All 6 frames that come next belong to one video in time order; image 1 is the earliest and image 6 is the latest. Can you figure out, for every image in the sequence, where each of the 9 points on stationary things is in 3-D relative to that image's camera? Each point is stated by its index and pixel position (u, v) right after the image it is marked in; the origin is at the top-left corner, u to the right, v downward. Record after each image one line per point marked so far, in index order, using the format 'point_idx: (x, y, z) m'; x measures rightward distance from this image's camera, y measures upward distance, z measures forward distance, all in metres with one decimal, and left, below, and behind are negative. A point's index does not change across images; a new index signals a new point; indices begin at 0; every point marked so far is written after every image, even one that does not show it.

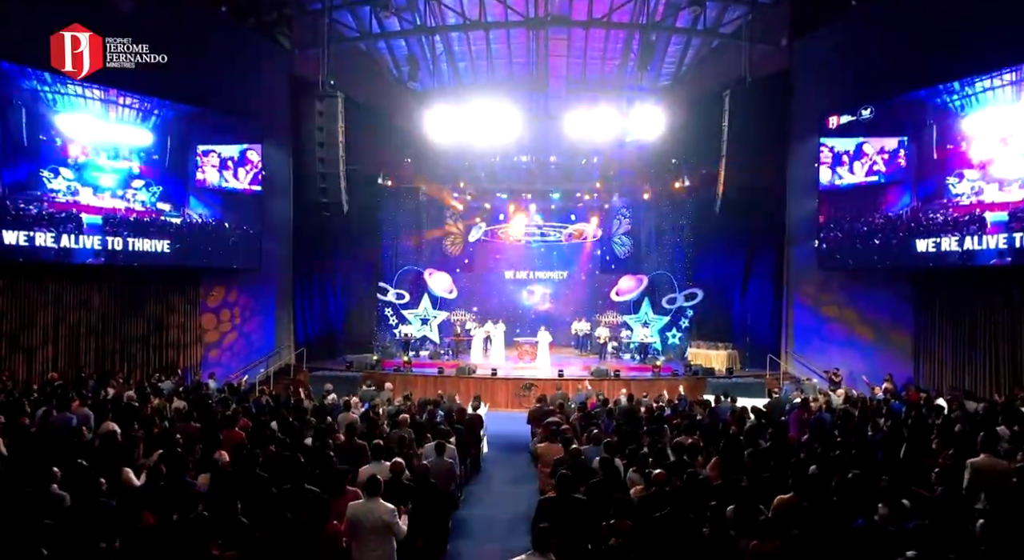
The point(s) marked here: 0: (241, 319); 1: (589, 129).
0: (-8.8, -1.3, +17.9) m
1: (+2.7, +5.4, +19.4) m
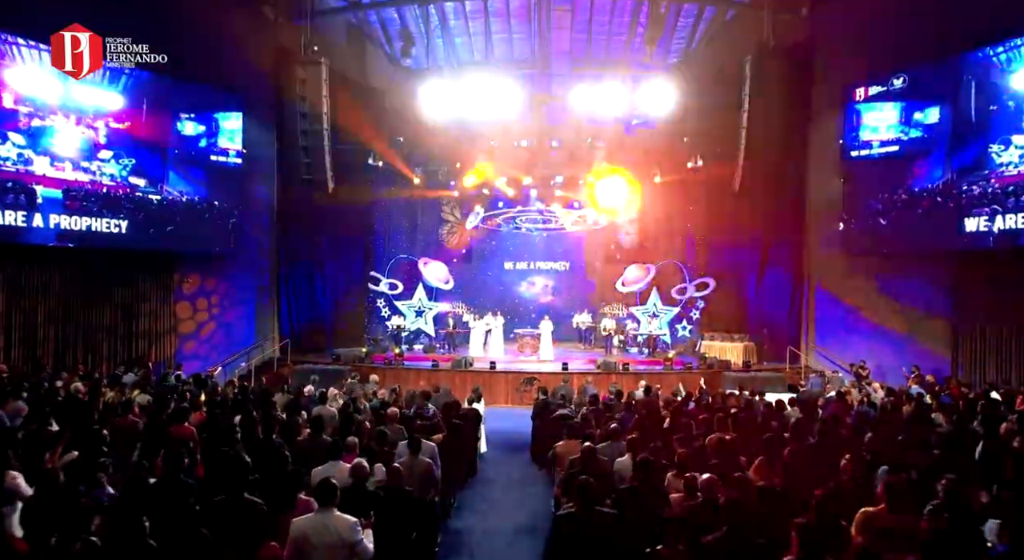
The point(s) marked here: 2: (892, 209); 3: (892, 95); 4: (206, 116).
0: (-8.8, -0.9, +16.6) m
1: (+2.7, +5.8, +18.2) m
2: (+9.7, +1.8, +14.0) m
3: (+9.8, +4.8, +14.2) m
4: (-8.6, +4.8, +15.8) m
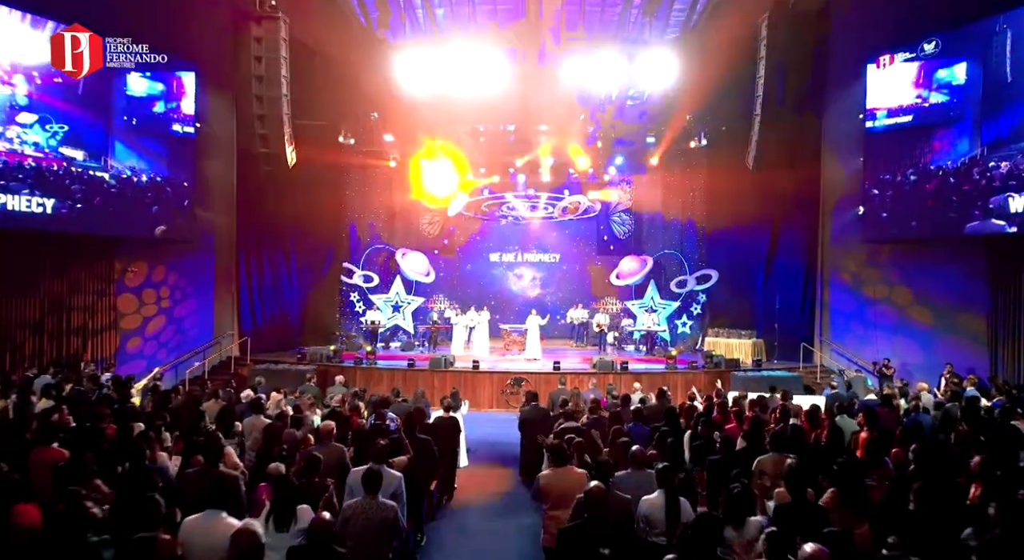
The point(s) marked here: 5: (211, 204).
0: (-9.2, -0.6, +14.7) m
1: (+2.3, +6.1, +16.6) m
2: (+9.3, +2.0, +12.6) m
3: (+9.5, +5.1, +12.8) m
4: (-9.0, +5.1, +13.9) m
5: (-8.6, +2.2, +15.8) m
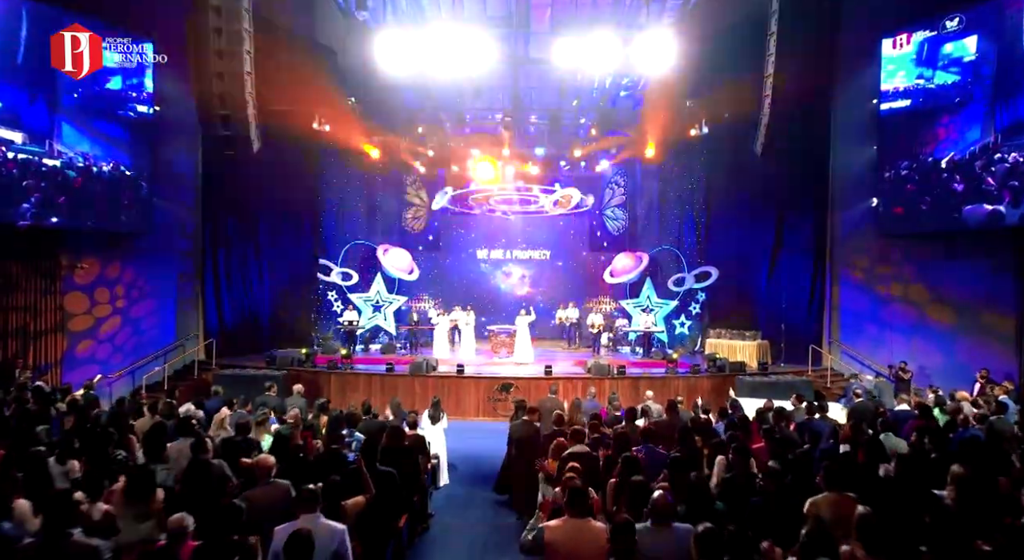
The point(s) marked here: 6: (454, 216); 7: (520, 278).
0: (-9.5, -0.5, +13.5) m
1: (+2.0, +6.2, +15.6) m
2: (+9.1, +2.1, +11.7) m
3: (+9.3, +5.2, +11.9) m
4: (-9.2, +5.1, +12.6) m
5: (-8.9, +2.2, +14.5) m
6: (-2.1, +2.3, +19.5) m
7: (+0.3, +0.1, +19.6) m
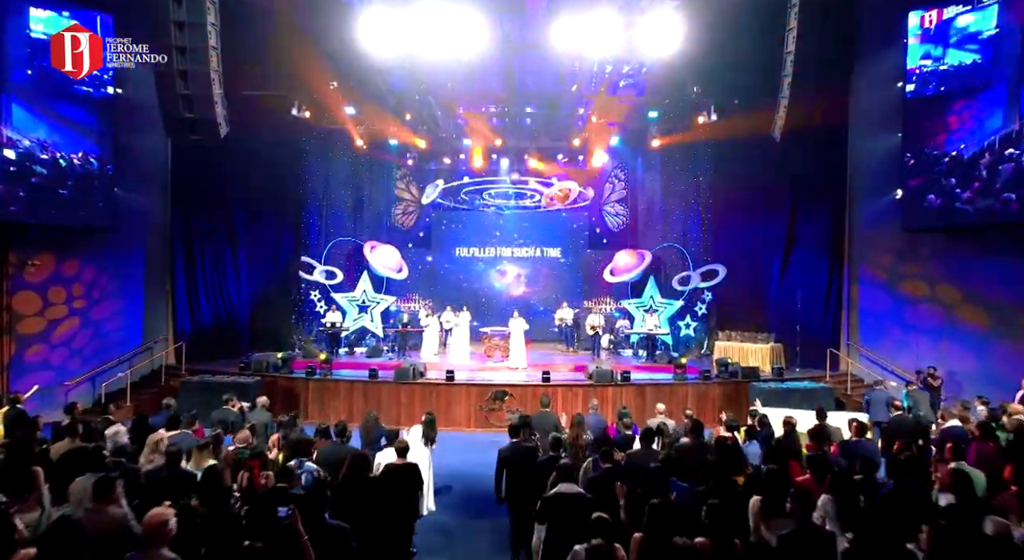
0: (-9.6, -0.5, +12.3) m
1: (+1.8, +6.2, +14.5) m
2: (+9.0, +2.1, +10.7) m
3: (+9.1, +5.2, +10.9) m
4: (-9.4, +5.2, +11.5) m
5: (-9.0, +2.3, +13.4) m
6: (-2.2, +2.3, +18.4) m
7: (+0.1, +0.1, +18.6) m
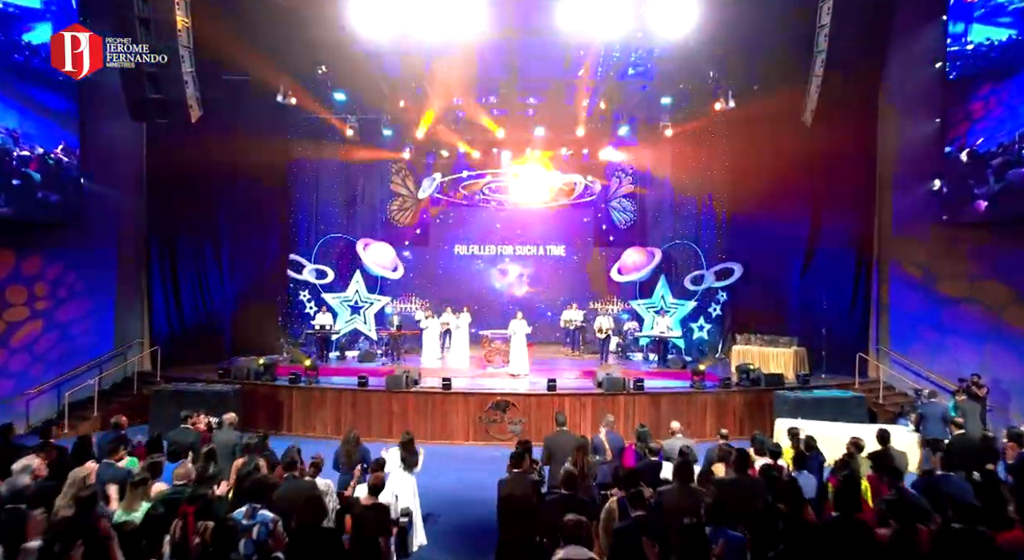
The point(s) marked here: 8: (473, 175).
0: (-9.5, -0.5, +11.3) m
1: (+1.9, +6.2, +13.5) m
2: (+9.0, +2.1, +9.7) m
3: (+9.2, +5.2, +9.9) m
4: (-9.3, +5.2, +10.5) m
5: (-9.0, +2.3, +12.4) m
6: (-2.2, +2.4, +17.4) m
7: (+0.2, +0.1, +17.6) m
8: (-1.2, +3.3, +17.1) m
